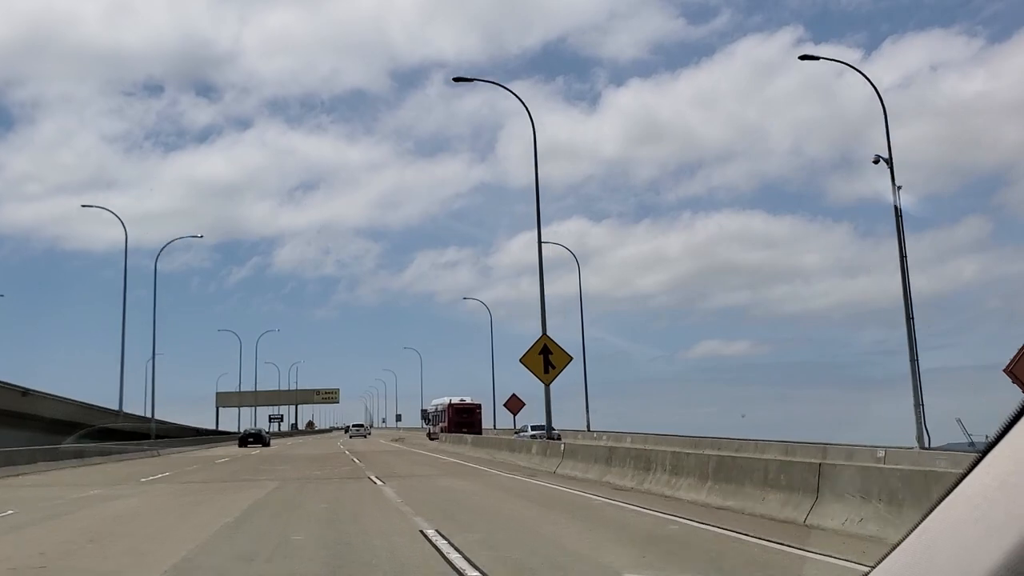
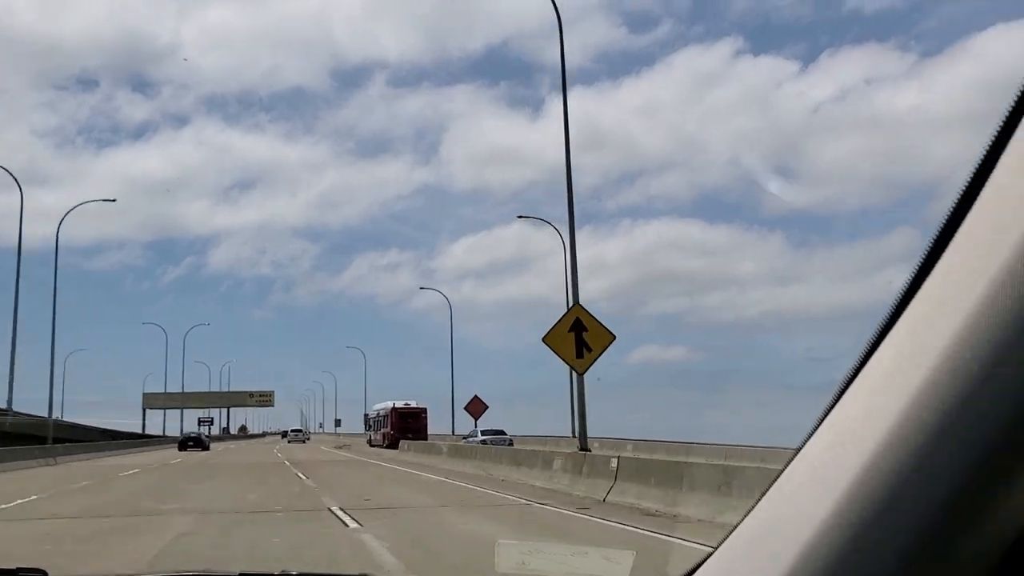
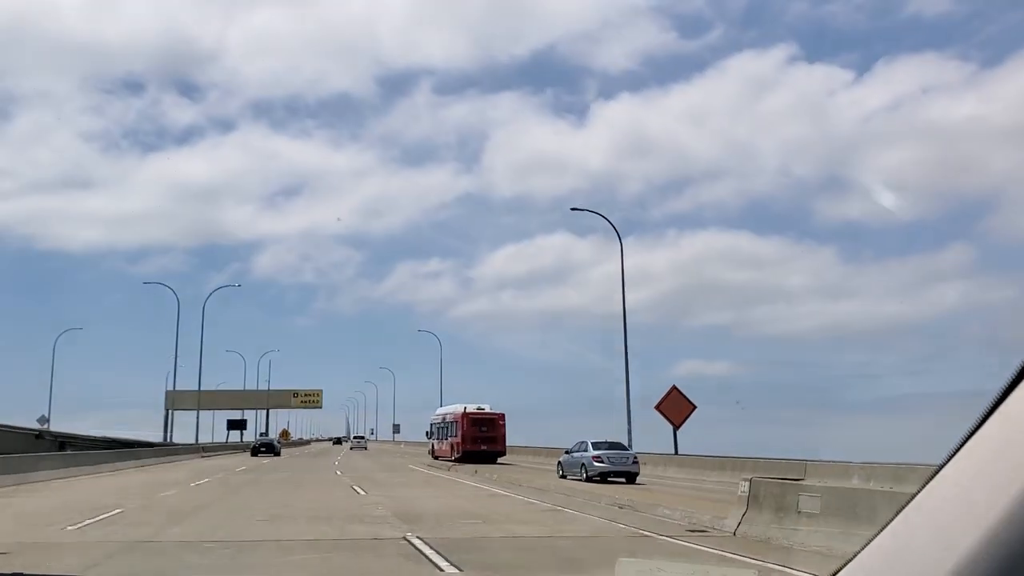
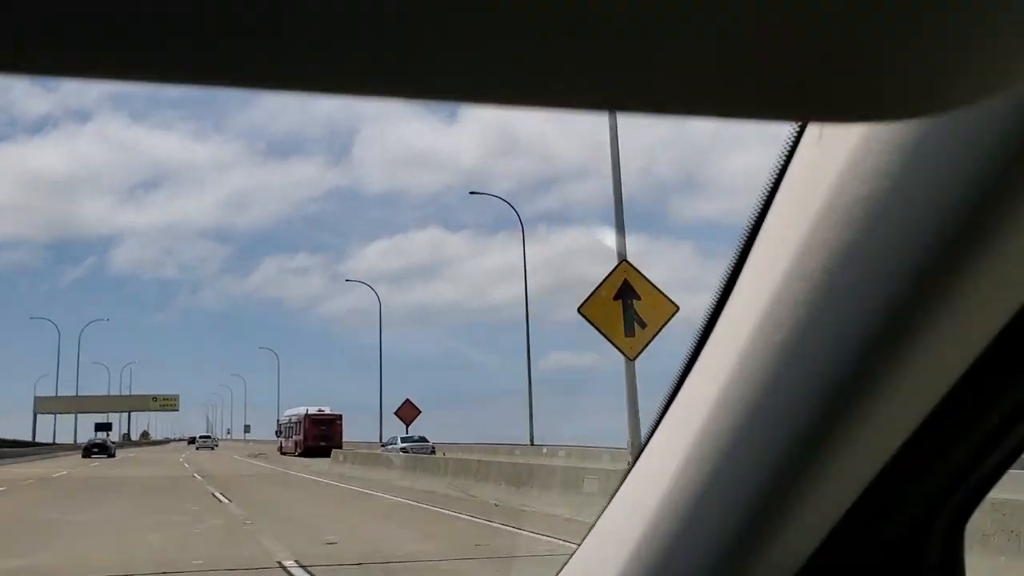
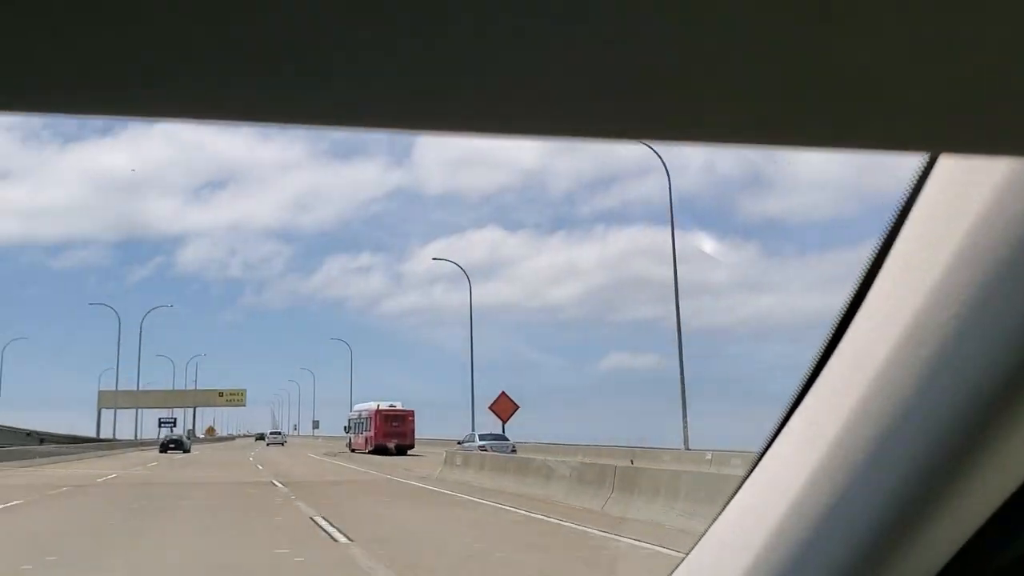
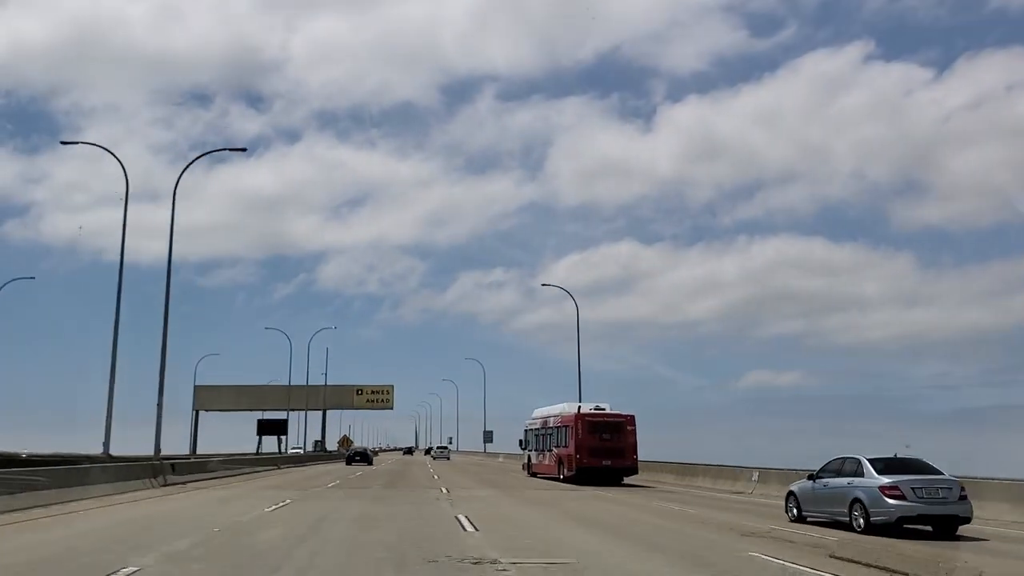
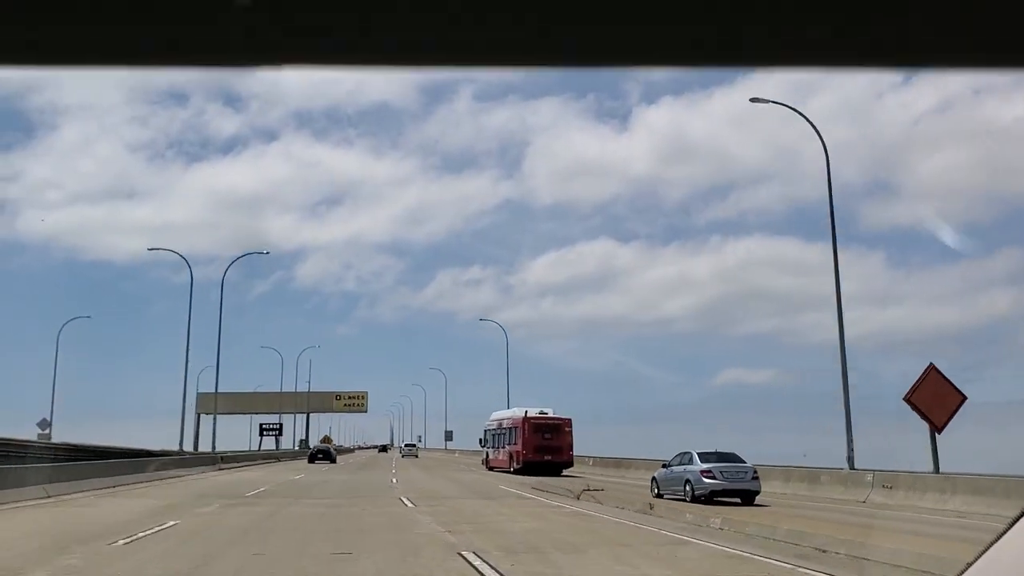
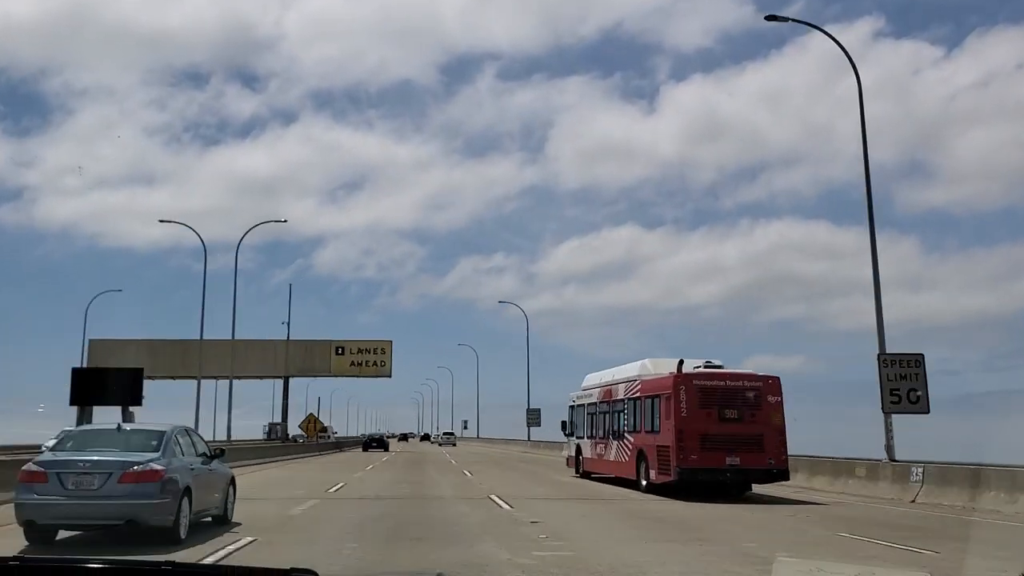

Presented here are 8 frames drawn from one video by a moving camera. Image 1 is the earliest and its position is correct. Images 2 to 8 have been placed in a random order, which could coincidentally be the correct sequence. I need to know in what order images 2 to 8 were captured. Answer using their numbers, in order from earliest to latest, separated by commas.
2, 4, 5, 3, 7, 6, 8
